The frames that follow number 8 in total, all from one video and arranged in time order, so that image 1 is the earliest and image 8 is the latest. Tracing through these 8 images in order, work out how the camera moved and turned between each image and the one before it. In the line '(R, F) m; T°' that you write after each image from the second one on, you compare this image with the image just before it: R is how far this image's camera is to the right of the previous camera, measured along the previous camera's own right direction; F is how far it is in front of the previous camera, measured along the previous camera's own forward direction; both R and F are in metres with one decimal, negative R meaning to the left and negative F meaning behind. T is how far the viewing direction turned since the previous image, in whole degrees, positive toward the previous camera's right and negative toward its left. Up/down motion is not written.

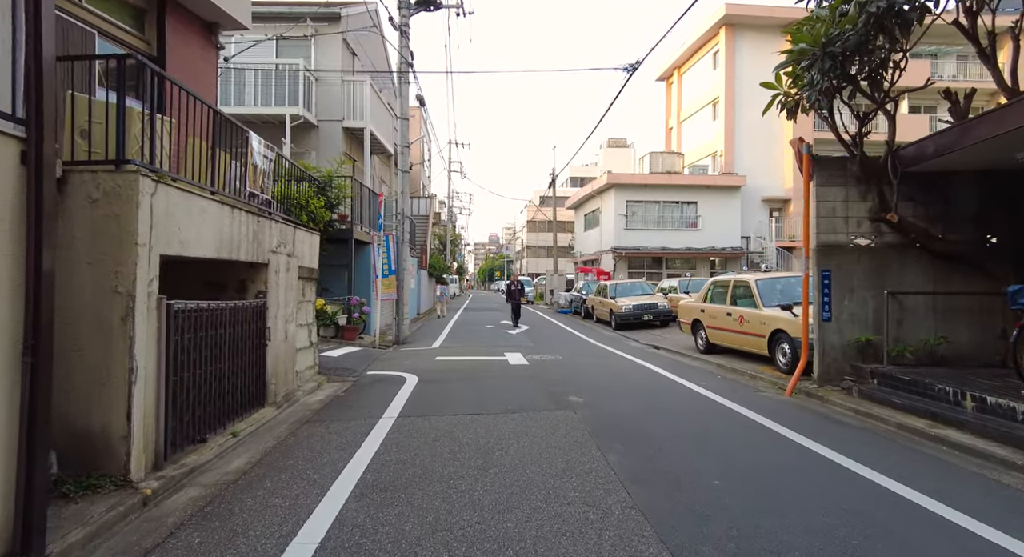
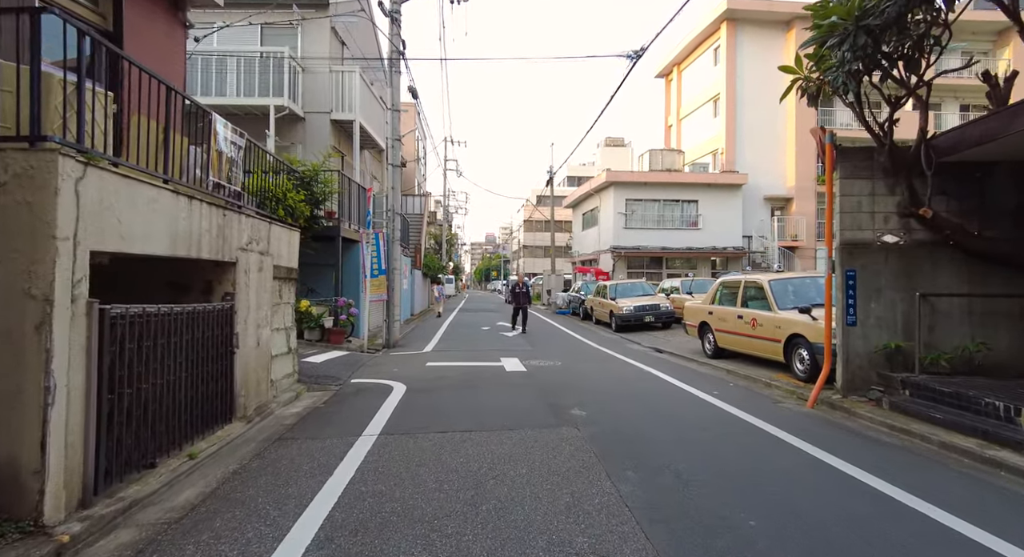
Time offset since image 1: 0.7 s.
(0.0, +0.7) m; 0°
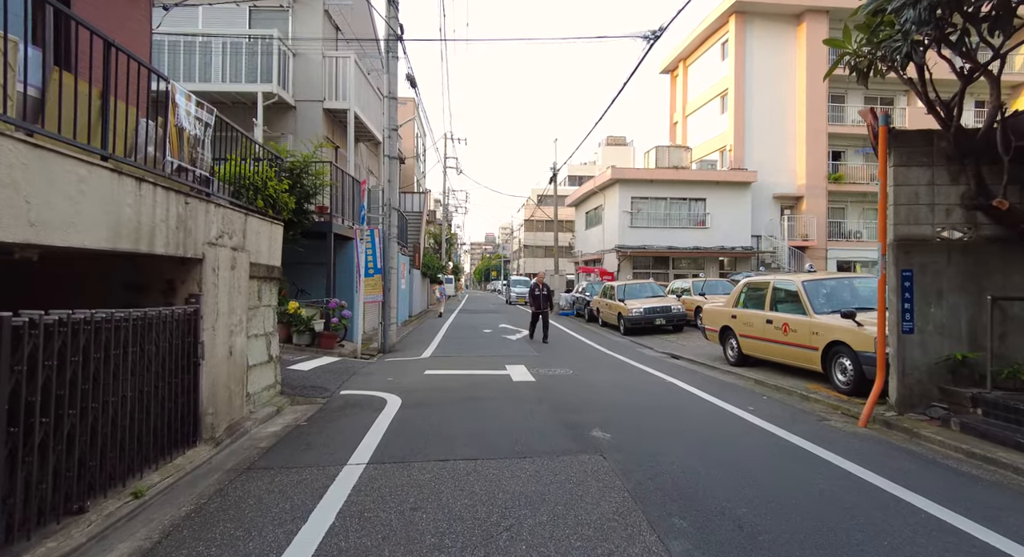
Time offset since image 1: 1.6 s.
(-0.1, +0.9) m; 0°
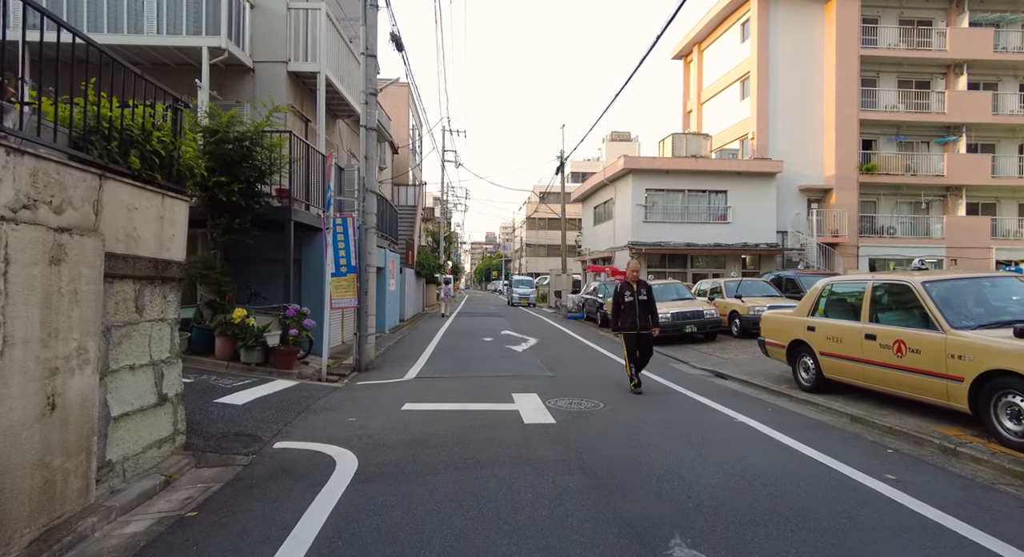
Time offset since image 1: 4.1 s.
(-0.1, +2.4) m; 0°
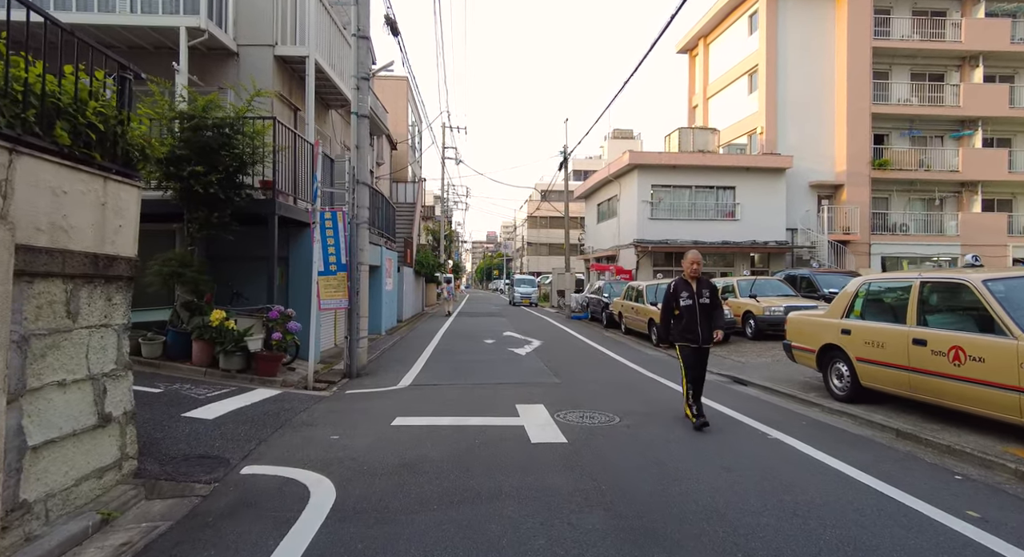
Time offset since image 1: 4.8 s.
(0.0, +0.7) m; 0°
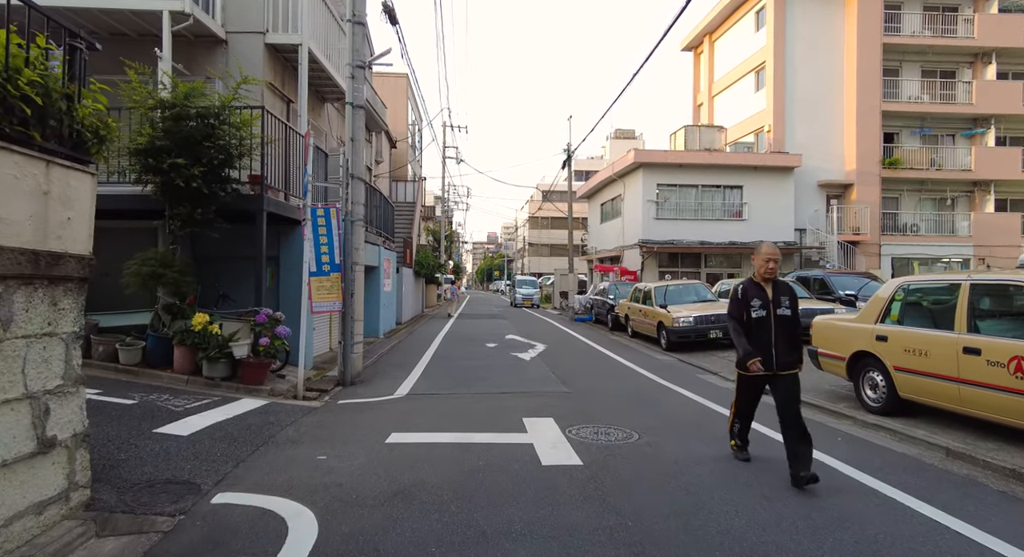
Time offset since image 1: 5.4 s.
(-0.1, +0.6) m; 0°
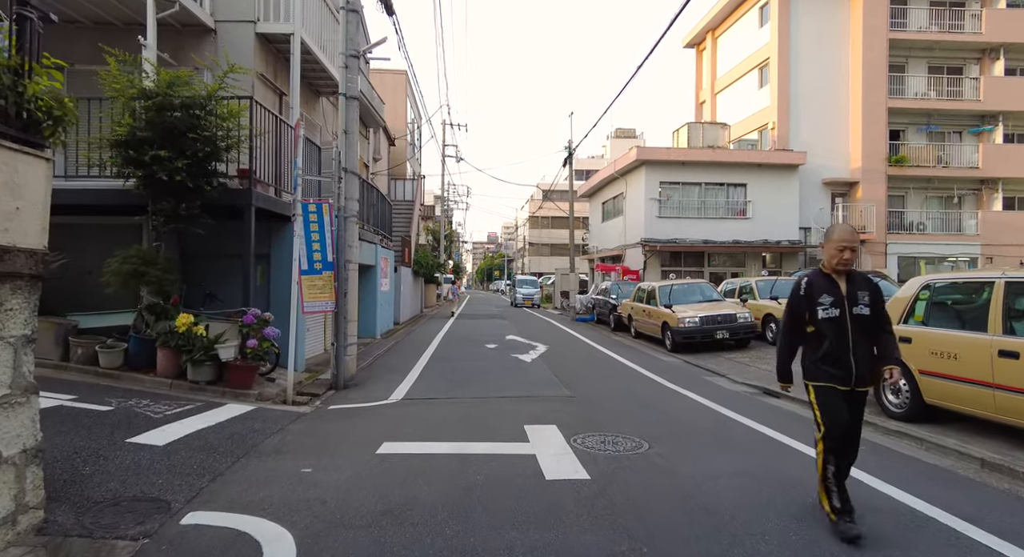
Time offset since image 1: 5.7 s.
(0.0, +0.4) m; 0°
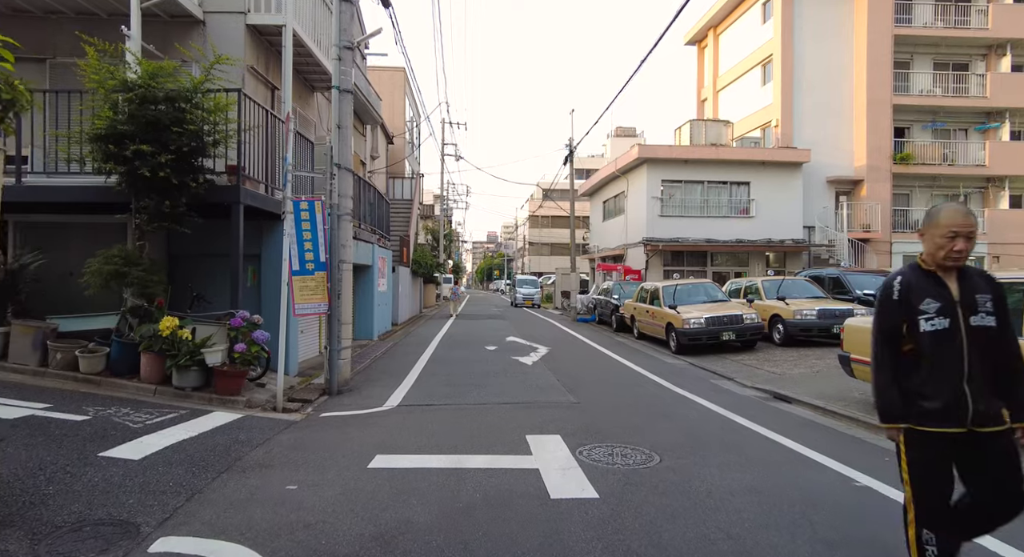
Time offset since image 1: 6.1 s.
(0.0, +0.3) m; 0°
